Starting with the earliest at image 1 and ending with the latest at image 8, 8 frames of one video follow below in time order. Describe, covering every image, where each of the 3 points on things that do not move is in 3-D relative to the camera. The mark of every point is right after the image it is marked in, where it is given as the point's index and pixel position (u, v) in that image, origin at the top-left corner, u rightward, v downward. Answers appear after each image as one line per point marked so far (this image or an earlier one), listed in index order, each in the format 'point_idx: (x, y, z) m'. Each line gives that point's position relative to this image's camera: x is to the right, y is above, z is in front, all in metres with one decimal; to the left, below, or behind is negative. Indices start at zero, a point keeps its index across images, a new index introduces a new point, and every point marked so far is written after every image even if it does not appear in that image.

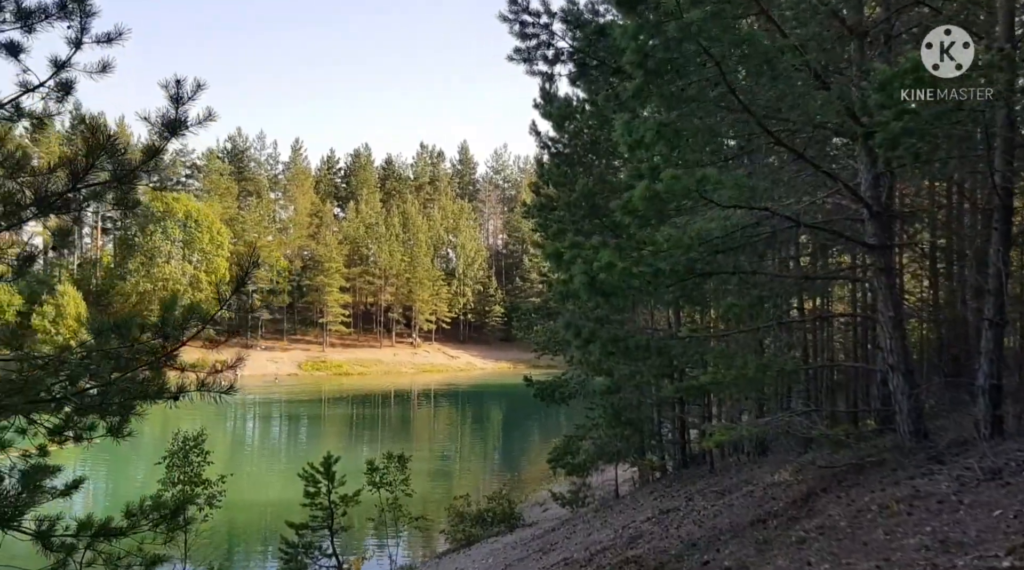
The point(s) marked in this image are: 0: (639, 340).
0: (+1.3, -0.5, +9.1) m
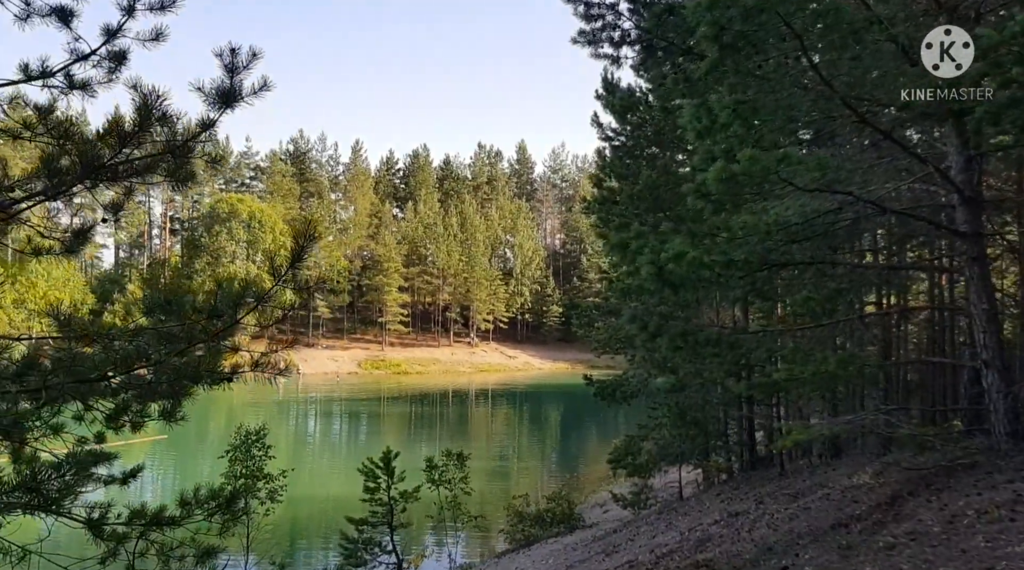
0: (+1.9, -0.5, +8.7) m
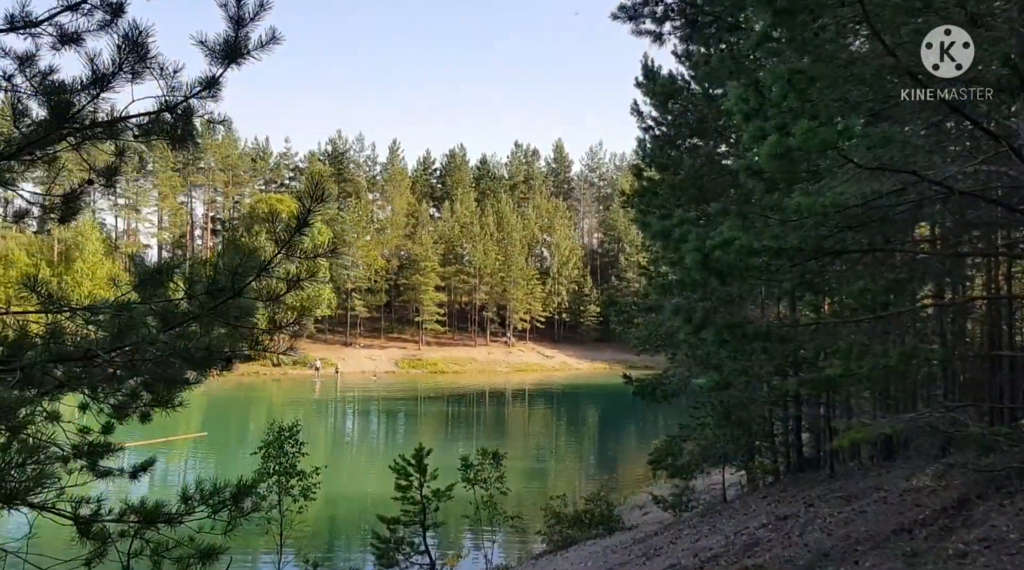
0: (+2.2, -0.4, +8.2) m
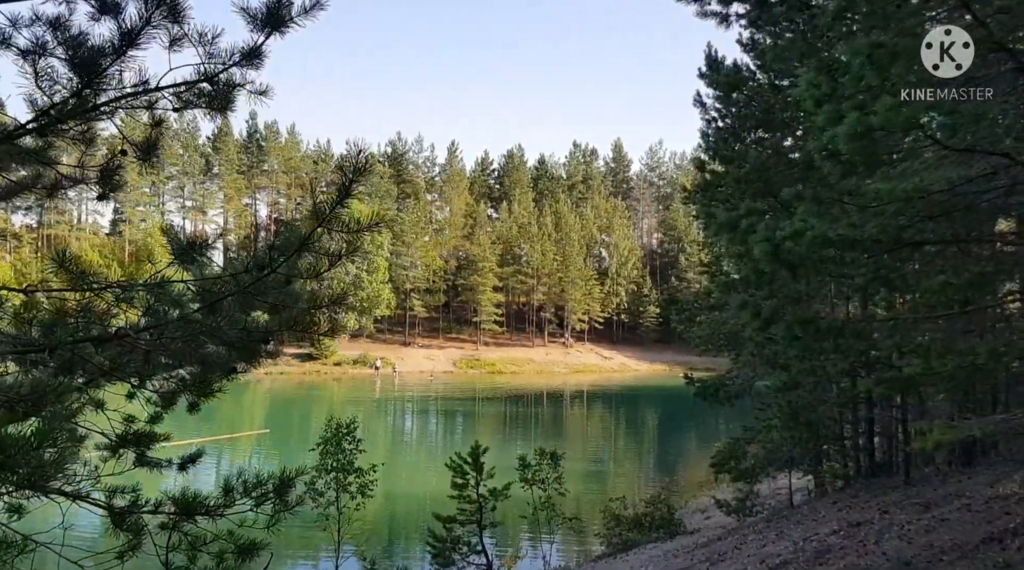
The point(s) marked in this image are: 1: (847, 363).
0: (+2.8, -0.3, +7.8) m
1: (+3.8, -0.9, +10.3) m
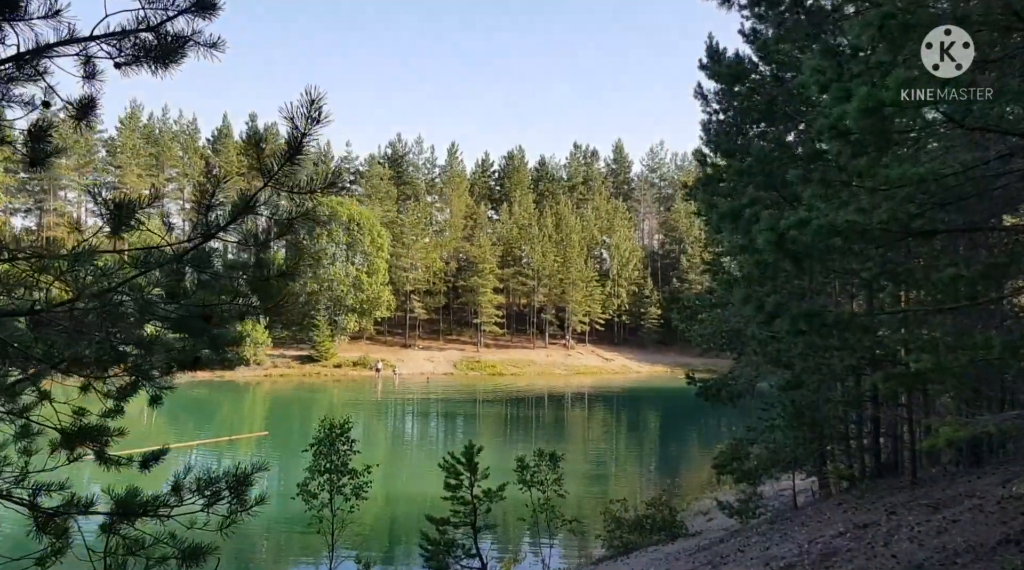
0: (+2.7, -0.2, +7.5) m
1: (+3.8, -0.8, +10.0) m
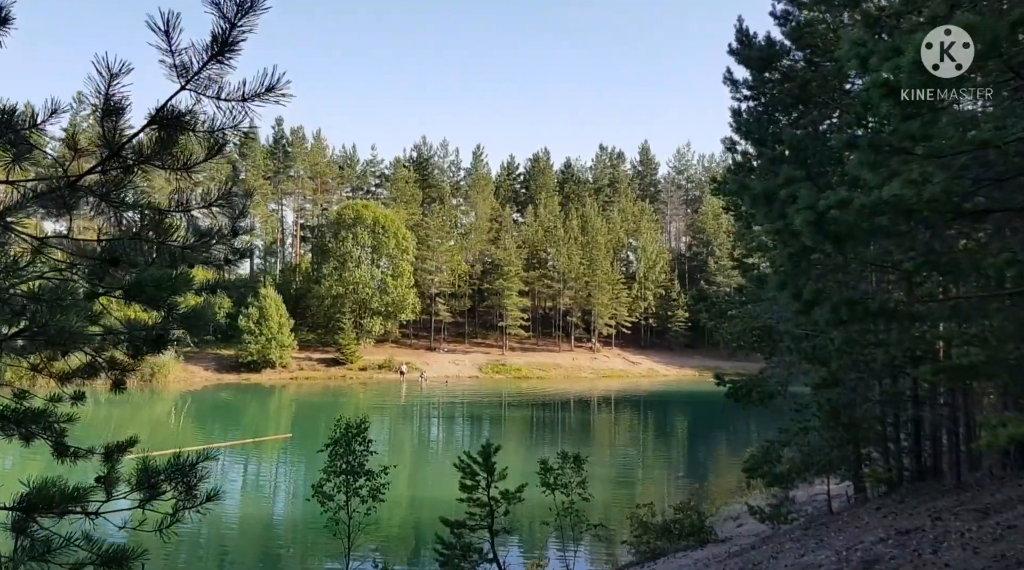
0: (+2.8, -0.1, +7.0) m
1: (+4.0, -0.7, +9.4) m
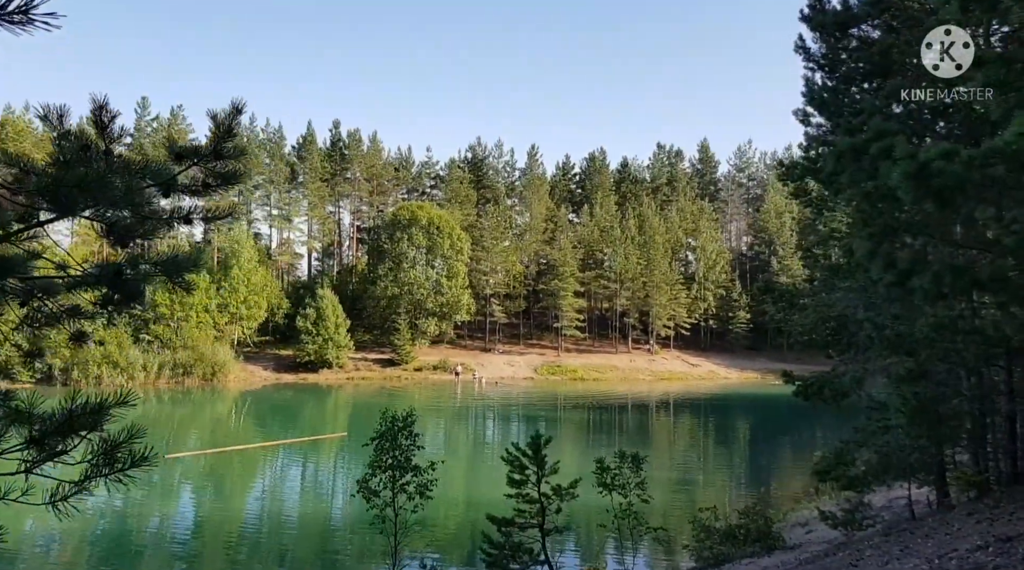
0: (+3.2, +0.1, +6.1) m
1: (+4.5, -0.5, +8.4) m
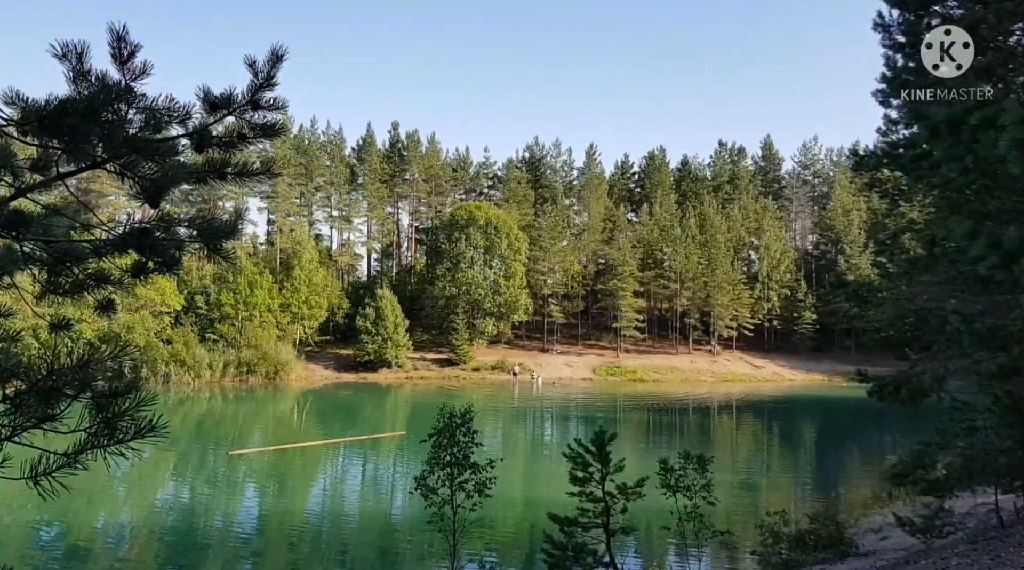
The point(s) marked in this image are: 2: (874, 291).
0: (+3.6, +0.2, +5.5) m
1: (+5.0, -0.4, +7.8) m
2: (+5.3, -0.1, +13.3) m
